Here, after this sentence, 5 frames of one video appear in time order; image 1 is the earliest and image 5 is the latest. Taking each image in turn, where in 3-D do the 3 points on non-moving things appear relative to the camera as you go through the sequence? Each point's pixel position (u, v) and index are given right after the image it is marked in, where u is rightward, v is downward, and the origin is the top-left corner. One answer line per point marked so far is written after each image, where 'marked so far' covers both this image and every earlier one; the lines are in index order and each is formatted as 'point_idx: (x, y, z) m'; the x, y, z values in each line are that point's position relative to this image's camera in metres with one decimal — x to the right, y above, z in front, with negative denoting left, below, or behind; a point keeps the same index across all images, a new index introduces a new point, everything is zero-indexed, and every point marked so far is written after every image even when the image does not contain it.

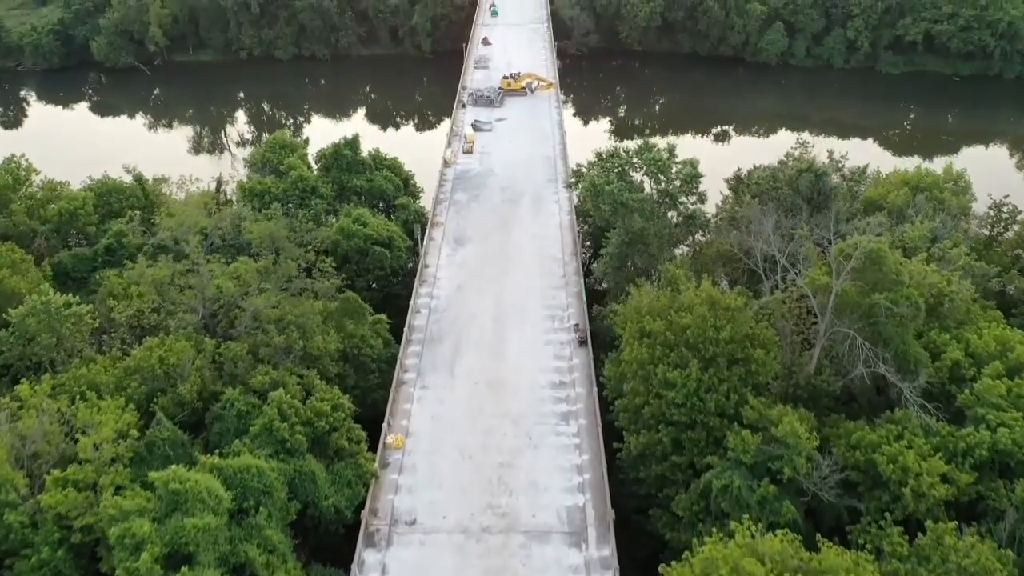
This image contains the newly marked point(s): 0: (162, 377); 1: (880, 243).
0: (-8.1, -2.1, +19.4) m
1: (+8.0, +1.0, +18.3) m
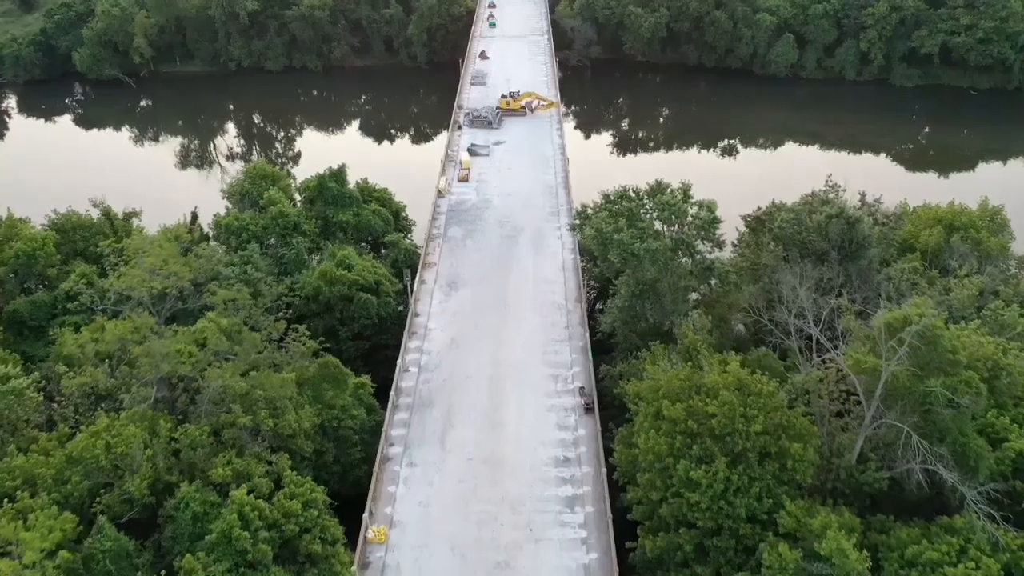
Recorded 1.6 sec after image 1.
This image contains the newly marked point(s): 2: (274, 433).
0: (-8.1, -3.7, +16.9) m
1: (+8.0, -0.6, +15.8) m
2: (-5.3, -3.2, +18.7) m
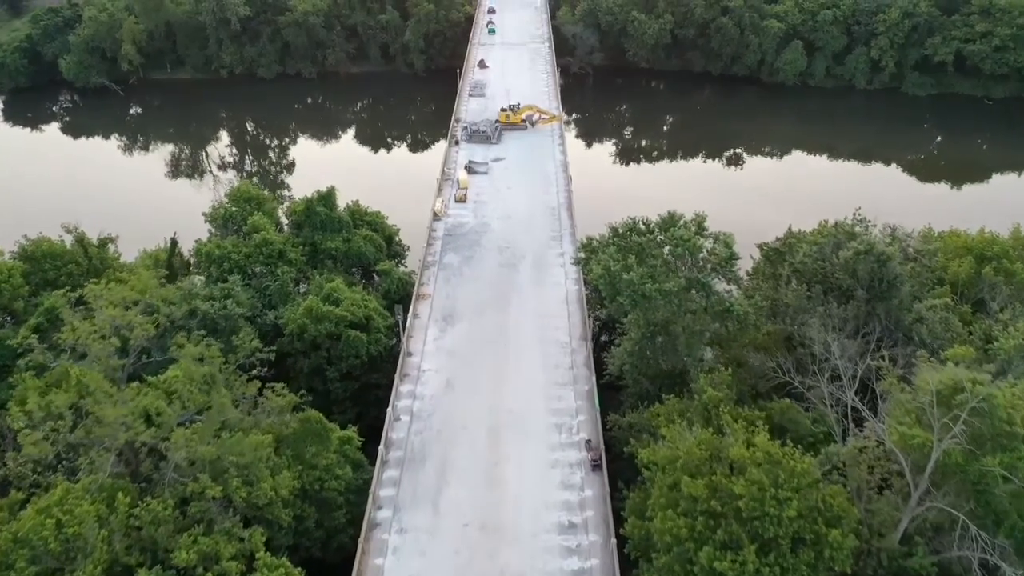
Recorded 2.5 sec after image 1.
0: (-8.1, -4.7, +15.0) m
1: (+8.0, -1.7, +13.9) m
2: (-5.3, -4.3, +16.8) m
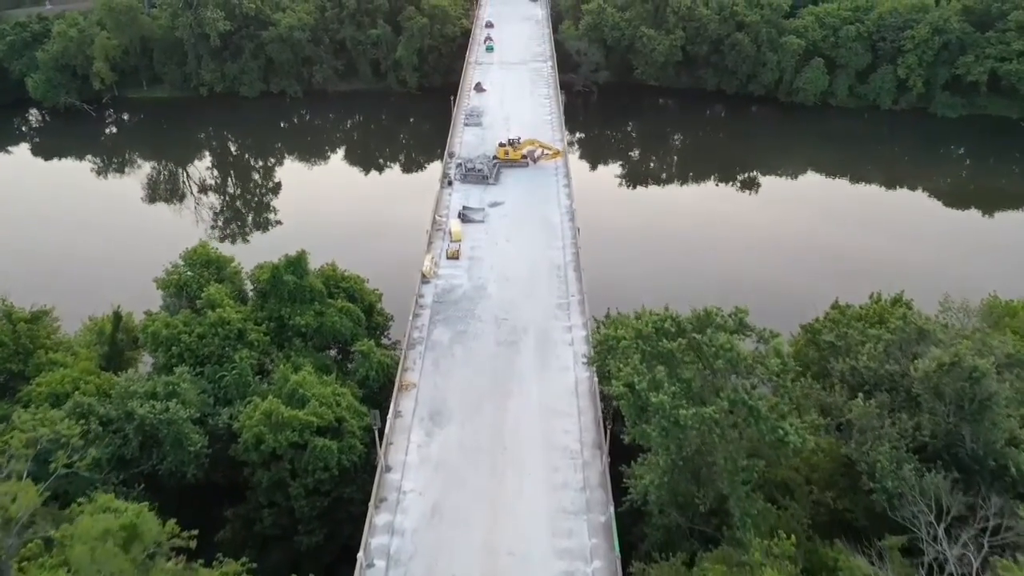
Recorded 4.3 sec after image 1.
0: (-8.1, -7.2, +10.9) m
1: (+8.0, -4.1, +9.8) m
2: (-5.3, -6.8, +12.7) m
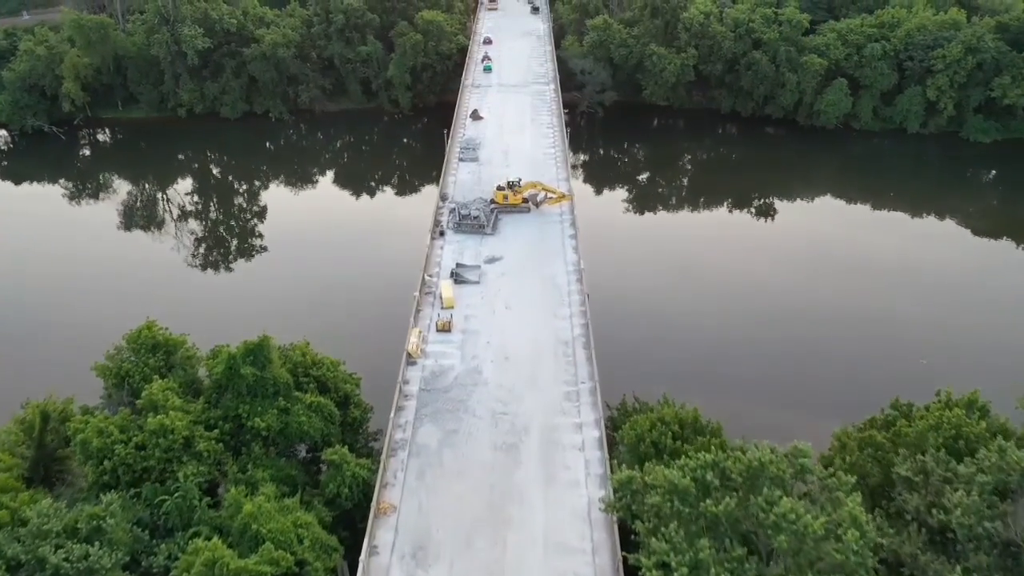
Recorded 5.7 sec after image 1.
0: (-8.1, -9.6, +7.0) m
1: (+8.0, -6.5, +5.9) m
2: (-5.3, -9.2, +8.8) m
